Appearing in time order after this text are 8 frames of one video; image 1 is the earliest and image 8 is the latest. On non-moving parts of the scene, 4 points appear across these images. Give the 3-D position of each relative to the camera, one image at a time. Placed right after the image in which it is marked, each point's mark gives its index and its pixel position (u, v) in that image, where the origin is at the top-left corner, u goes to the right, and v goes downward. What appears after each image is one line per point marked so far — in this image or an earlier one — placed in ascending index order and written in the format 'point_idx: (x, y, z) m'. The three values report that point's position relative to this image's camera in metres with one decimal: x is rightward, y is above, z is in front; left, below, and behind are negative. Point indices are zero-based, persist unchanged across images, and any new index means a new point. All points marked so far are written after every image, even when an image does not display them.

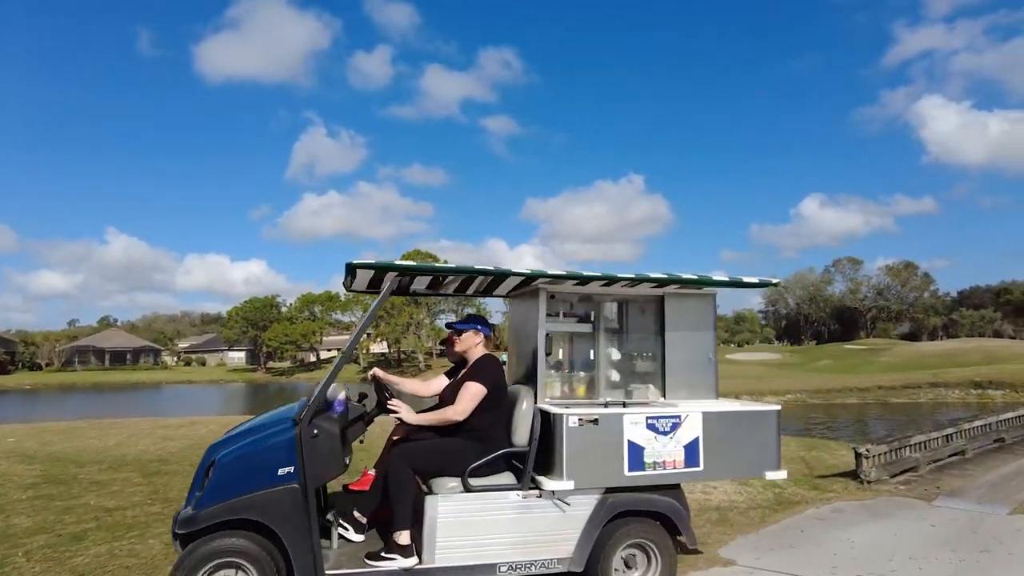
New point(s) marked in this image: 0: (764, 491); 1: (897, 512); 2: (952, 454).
0: (+3.4, -2.7, +8.8) m
1: (+4.6, -2.7, +7.8) m
2: (+7.6, -2.9, +11.3) m
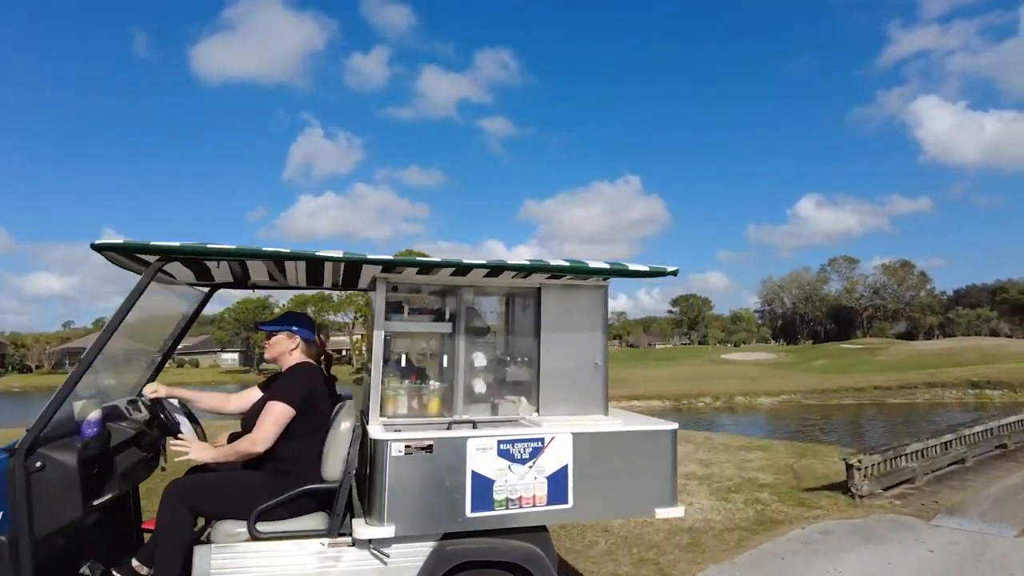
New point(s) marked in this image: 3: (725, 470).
0: (+2.8, -2.7, +7.9) m
1: (+4.0, -2.6, +6.9) m
2: (+7.0, -2.8, +10.4) m
3: (+3.6, -3.1, +11.2) m
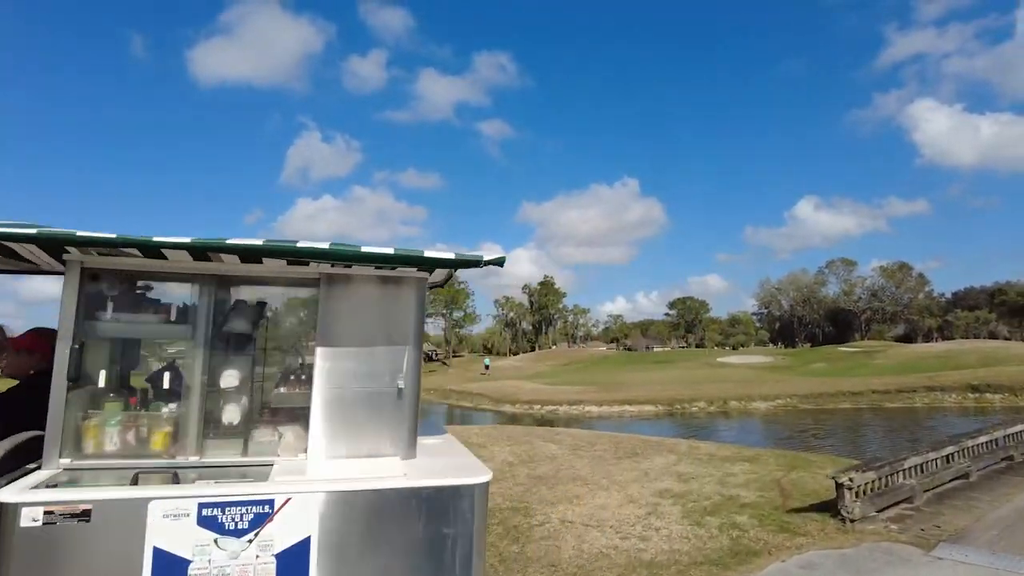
0: (+2.2, -2.6, +6.9) m
1: (+3.4, -2.6, +5.9) m
2: (+6.4, -2.7, +9.4) m
3: (+3.0, -3.1, +10.2) m
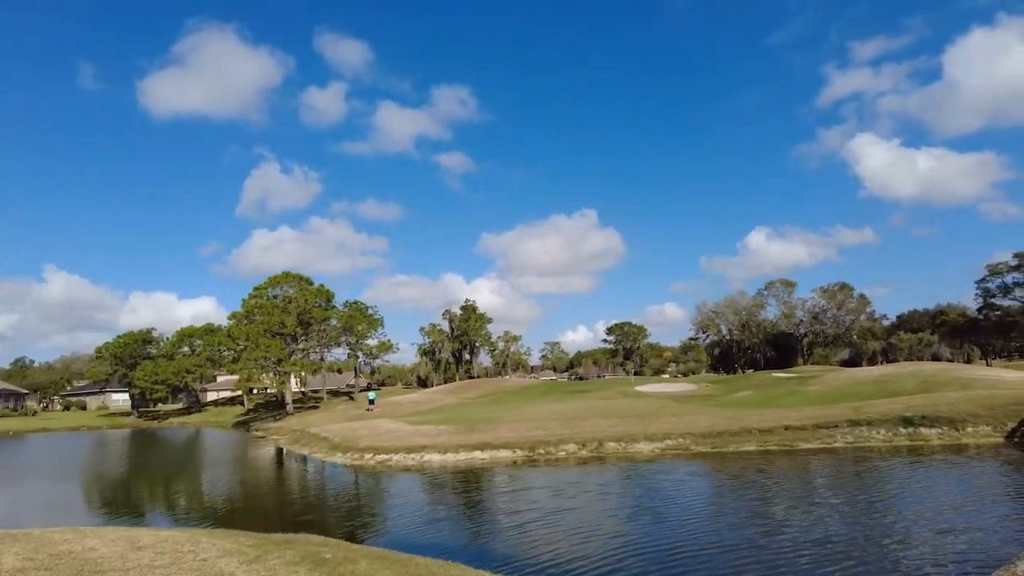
0: (-5.1, -1.5, -2.9) m
1: (-3.8, -1.4, -3.8) m
2: (-1.1, -1.7, -0.1) m
3: (-4.5, -2.1, +0.4) m
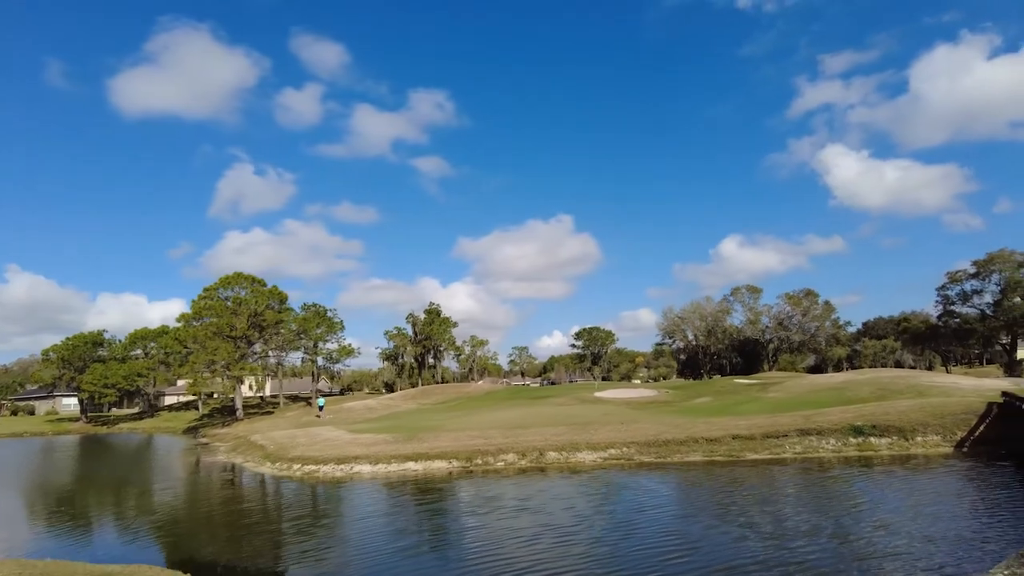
0: (-6.8, -1.2, -4.8) m
1: (-5.5, -1.1, -5.7) m
2: (-2.8, -1.5, -1.9) m
3: (-6.3, -1.9, -1.6) m
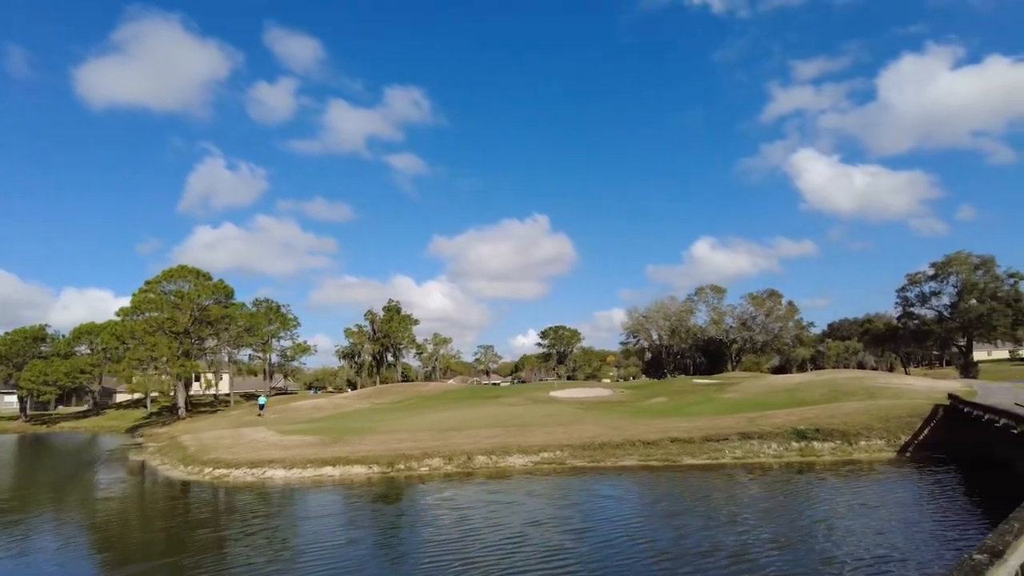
0: (-8.6, -0.9, -7.1) m
1: (-7.3, -0.8, -7.9) m
2: (-4.8, -1.2, -4.0) m
3: (-8.3, -1.5, -3.8) m
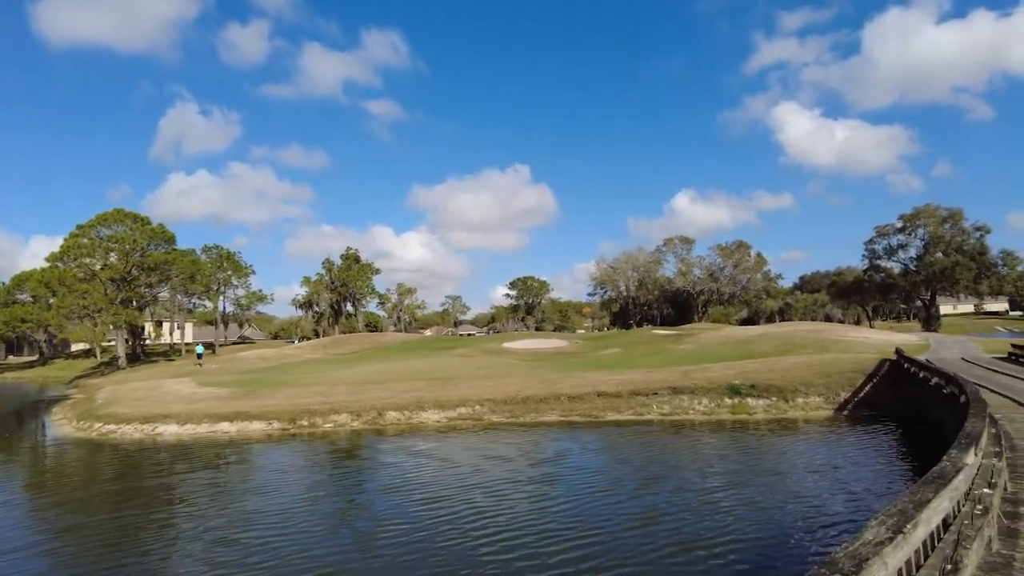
0: (-11.0, -1.1, -10.0) m
1: (-9.6, -1.1, -10.7) m
2: (-7.2, -1.2, -6.8) m
3: (-10.7, -1.5, -6.6) m
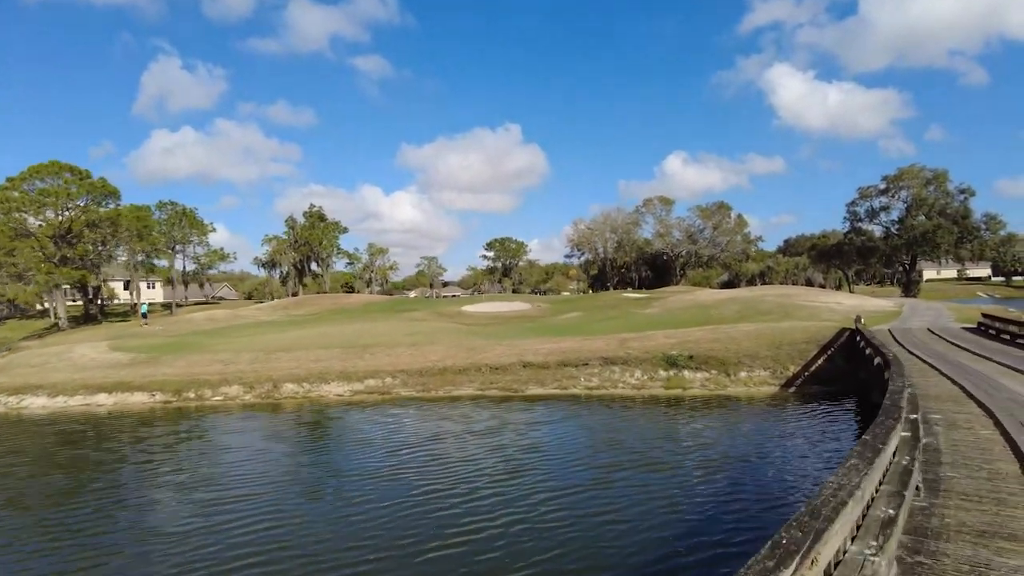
0: (-13.5, -1.7, -13.1) m
1: (-12.2, -1.7, -13.9) m
2: (-9.9, -1.6, -9.9) m
3: (-13.3, -1.8, -9.8) m
